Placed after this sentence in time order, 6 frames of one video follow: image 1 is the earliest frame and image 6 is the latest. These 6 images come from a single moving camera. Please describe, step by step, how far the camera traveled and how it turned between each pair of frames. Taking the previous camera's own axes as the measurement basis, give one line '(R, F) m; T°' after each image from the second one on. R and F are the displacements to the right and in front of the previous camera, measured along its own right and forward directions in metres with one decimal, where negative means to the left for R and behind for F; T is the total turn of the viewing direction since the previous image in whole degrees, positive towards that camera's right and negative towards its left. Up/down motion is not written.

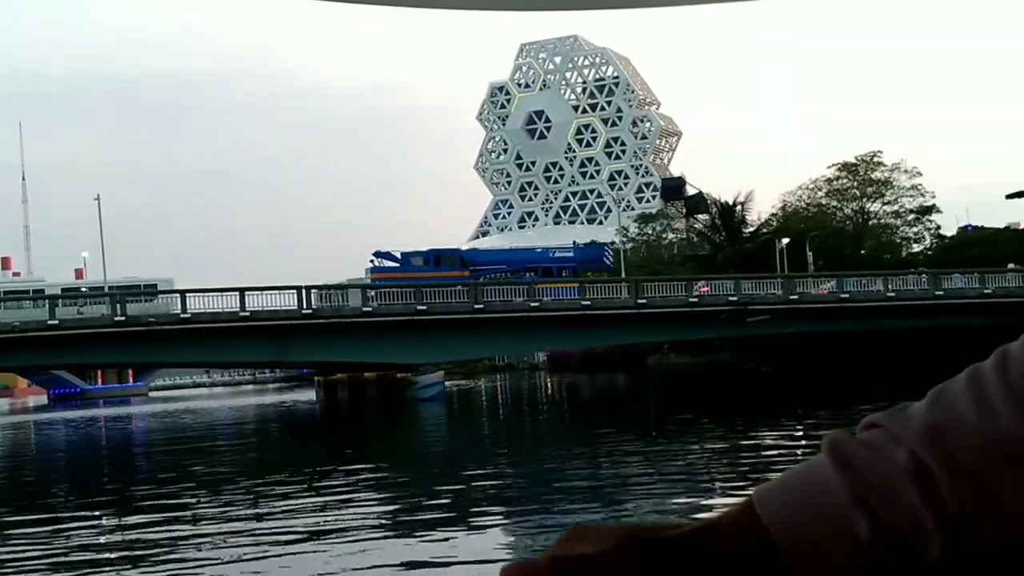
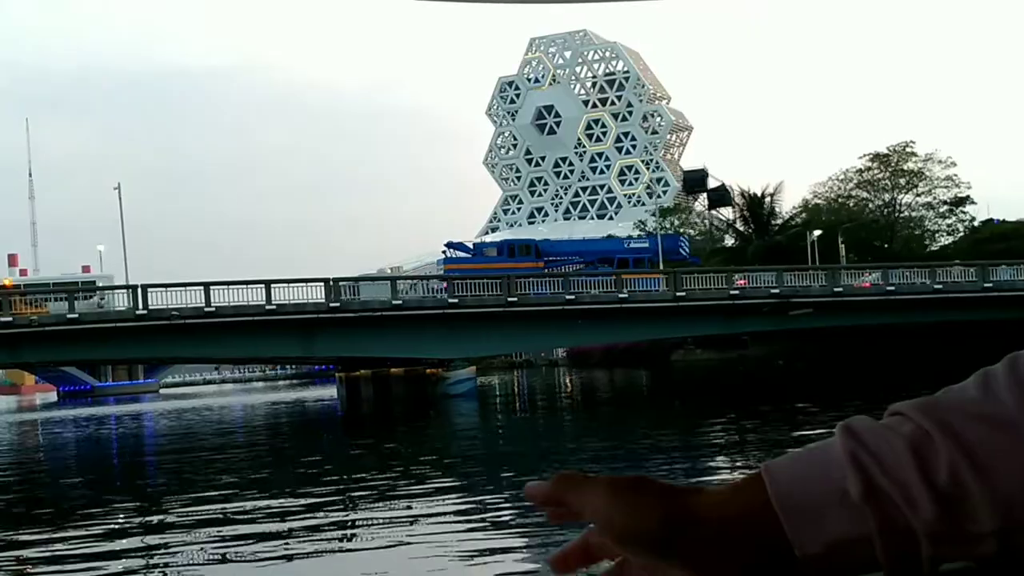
(+0.3, +0.3) m; -2°
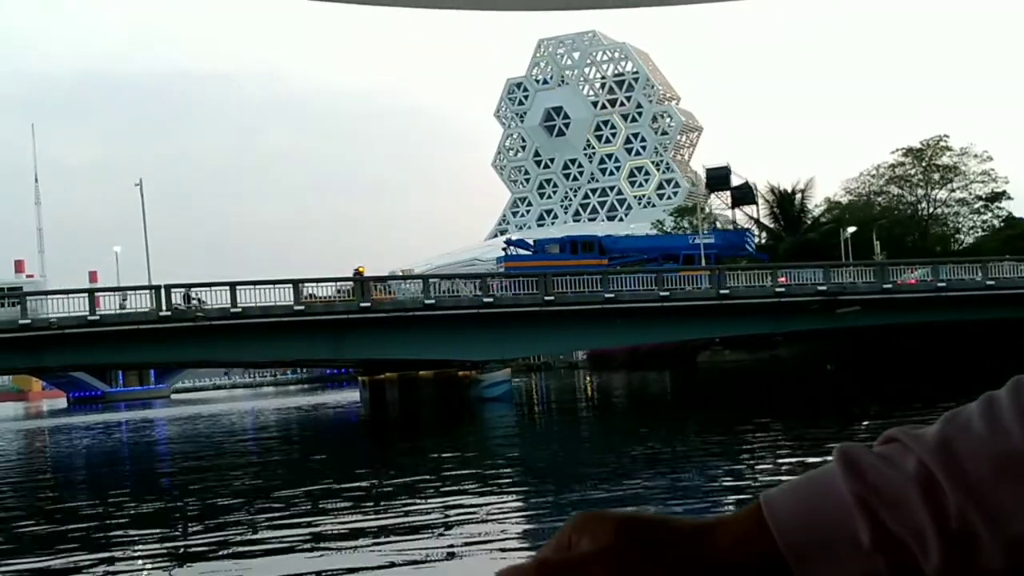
(+0.3, +0.3) m; -2°
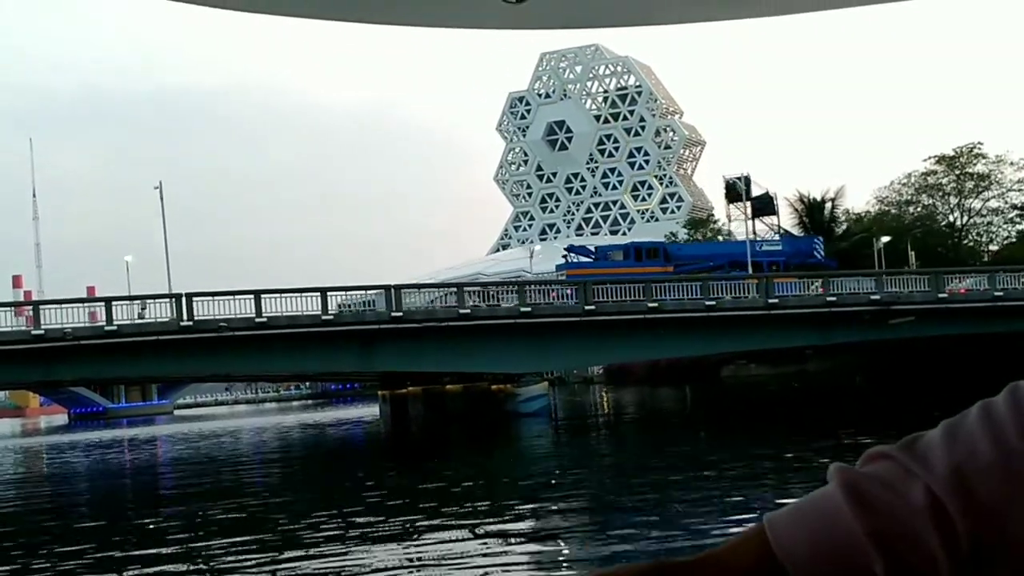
(+0.4, +0.4) m; -2°
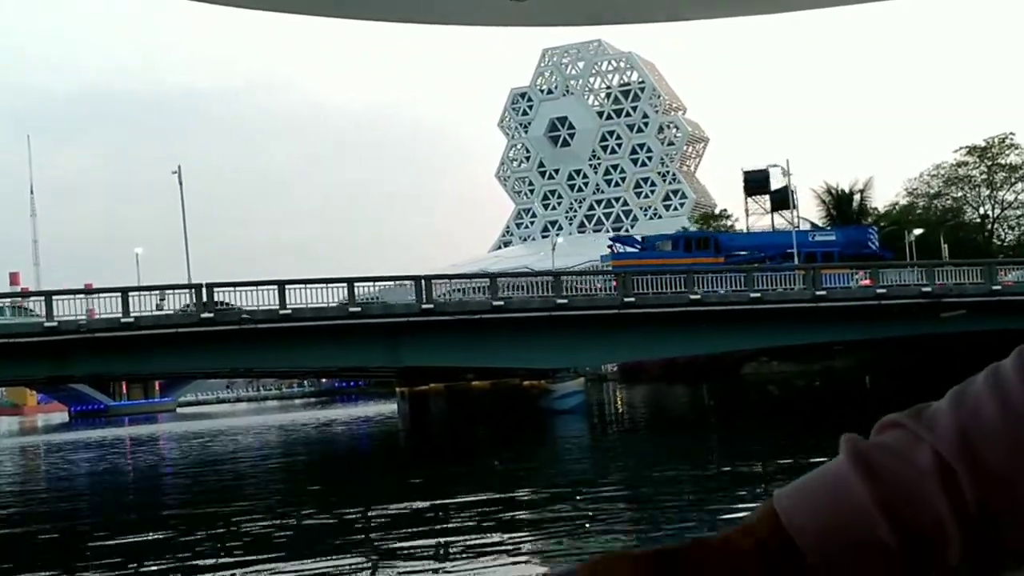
(-0.2, +0.6) m; 0°
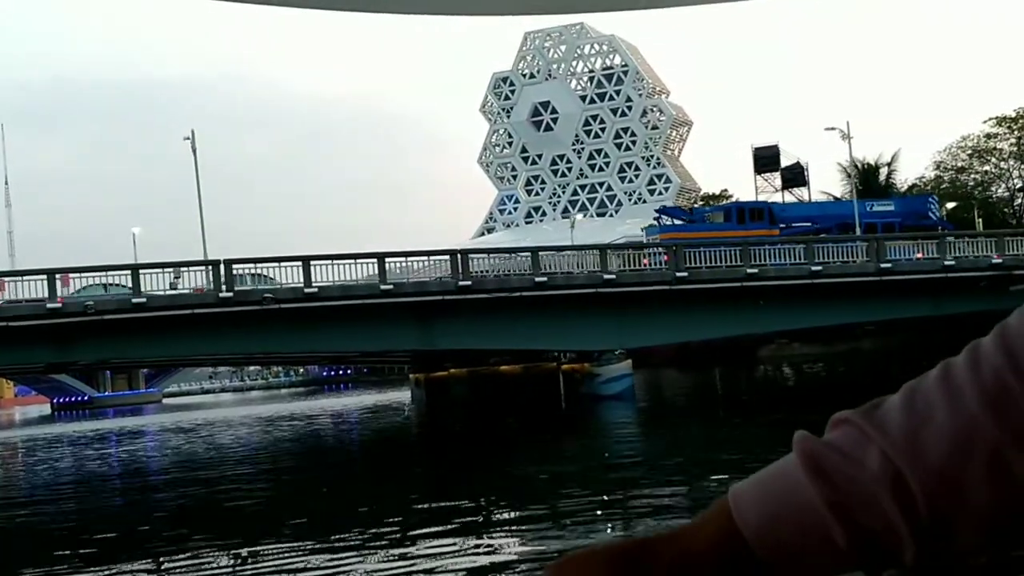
(-0.4, +0.9) m; +1°
